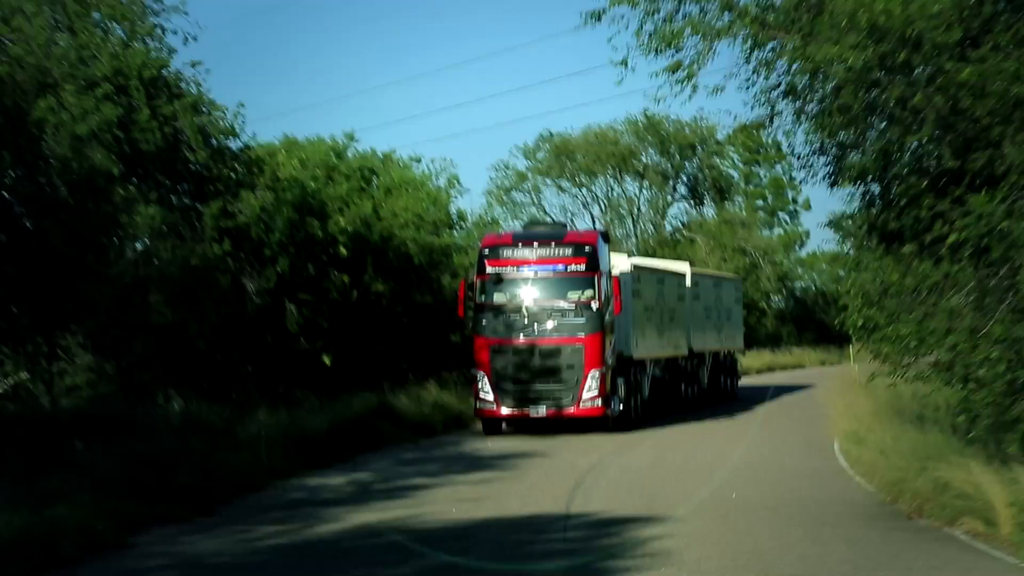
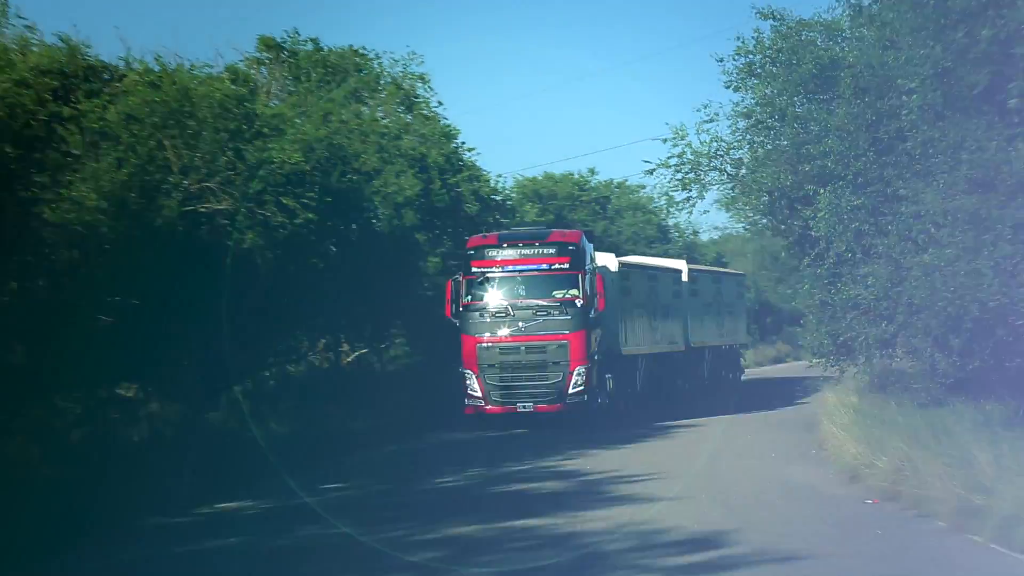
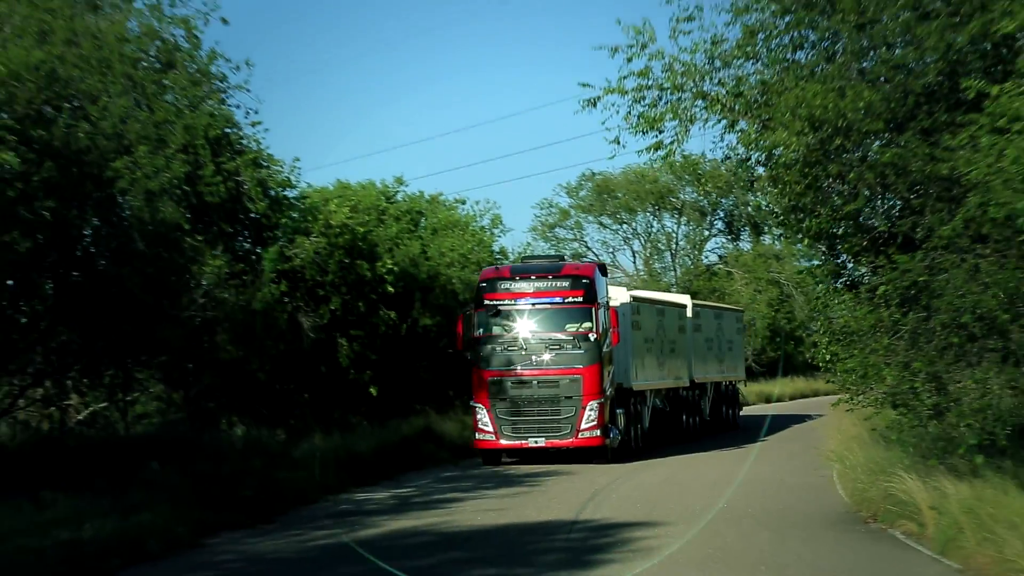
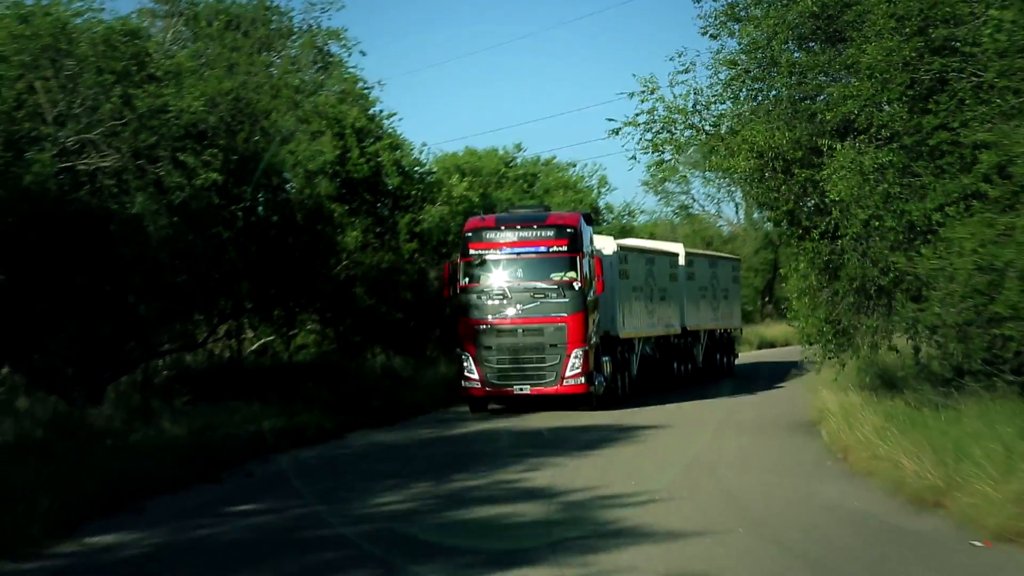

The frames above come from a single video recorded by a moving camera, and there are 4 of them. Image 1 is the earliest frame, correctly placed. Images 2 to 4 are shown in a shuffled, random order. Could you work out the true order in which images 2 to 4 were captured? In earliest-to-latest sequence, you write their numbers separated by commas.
3, 4, 2
